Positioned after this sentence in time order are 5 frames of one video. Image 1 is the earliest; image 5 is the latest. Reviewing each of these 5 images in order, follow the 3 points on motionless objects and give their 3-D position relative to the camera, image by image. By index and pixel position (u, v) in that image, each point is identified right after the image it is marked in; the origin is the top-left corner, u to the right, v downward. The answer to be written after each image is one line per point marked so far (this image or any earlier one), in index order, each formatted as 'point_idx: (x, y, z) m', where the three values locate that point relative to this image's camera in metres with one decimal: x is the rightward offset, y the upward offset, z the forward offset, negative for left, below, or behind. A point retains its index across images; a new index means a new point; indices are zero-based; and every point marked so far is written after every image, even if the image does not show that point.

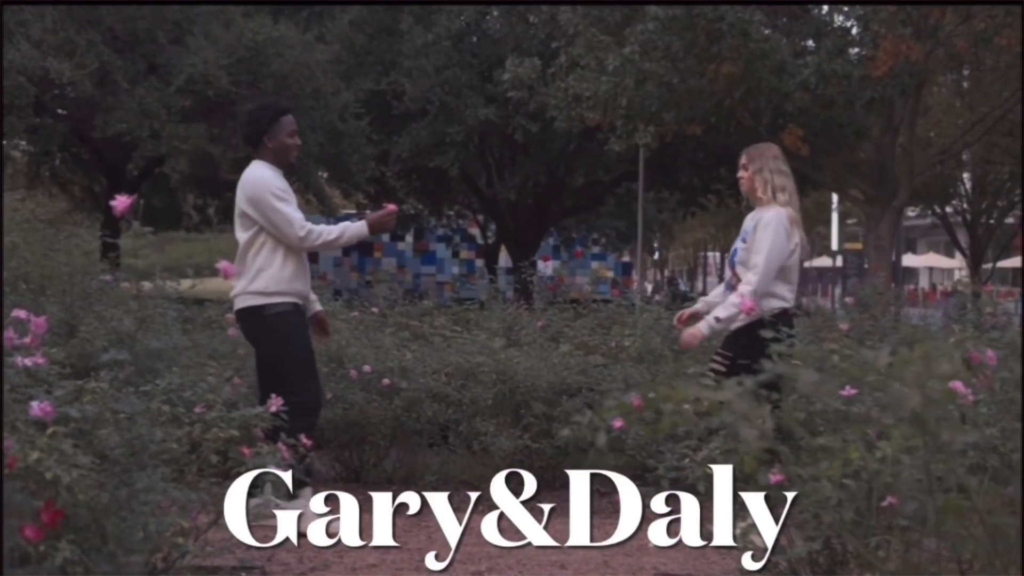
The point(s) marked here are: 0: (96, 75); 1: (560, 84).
0: (-4.7, +2.4, +18.2) m
1: (+0.5, +2.4, +18.6) m
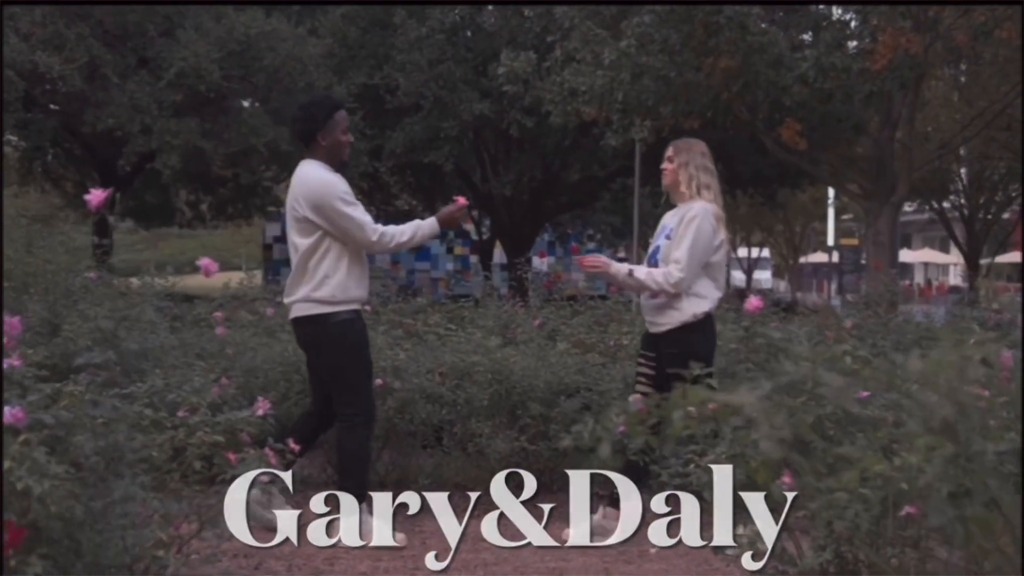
0: (-4.8, +2.5, +18.0) m
1: (+0.5, +2.4, +18.4) m
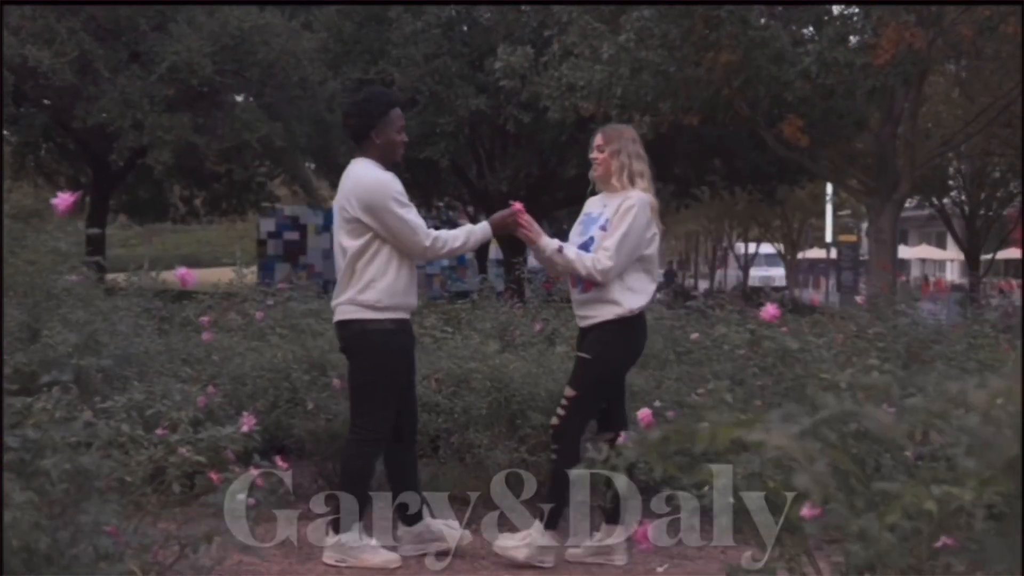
0: (-4.8, +2.5, +17.7) m
1: (+0.5, +2.4, +18.2) m
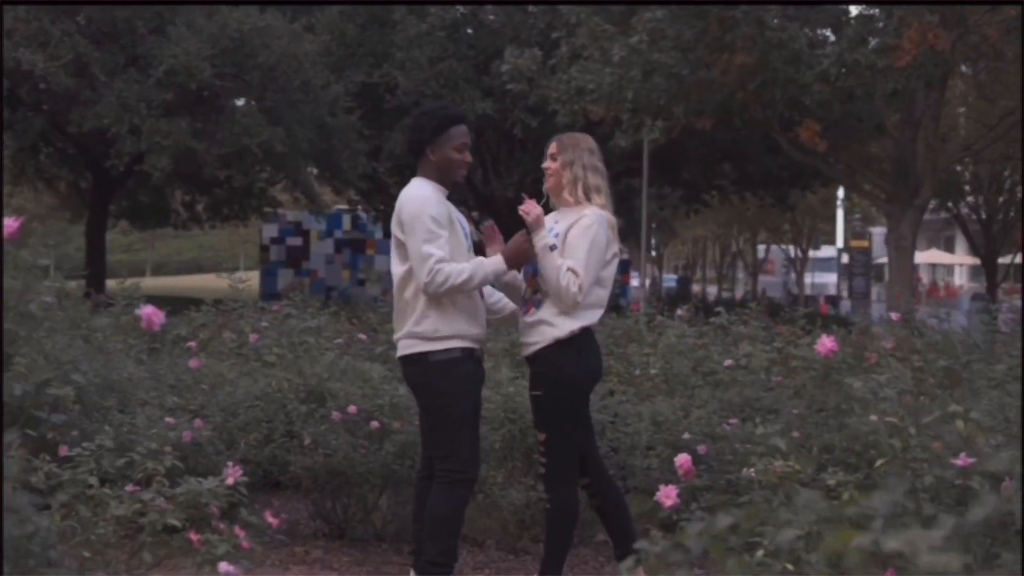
0: (-4.7, +2.4, +17.2) m
1: (+0.5, +2.3, +17.7) m
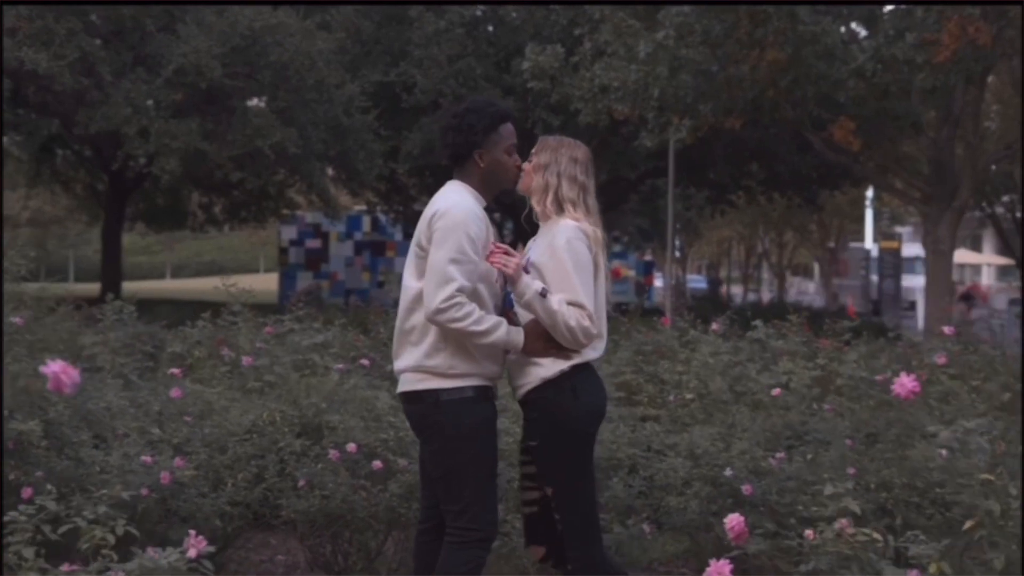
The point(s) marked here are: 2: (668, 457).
0: (-4.5, +2.3, +16.7) m
1: (+0.8, +2.3, +17.1) m
2: (+0.5, -0.5, +5.2) m
